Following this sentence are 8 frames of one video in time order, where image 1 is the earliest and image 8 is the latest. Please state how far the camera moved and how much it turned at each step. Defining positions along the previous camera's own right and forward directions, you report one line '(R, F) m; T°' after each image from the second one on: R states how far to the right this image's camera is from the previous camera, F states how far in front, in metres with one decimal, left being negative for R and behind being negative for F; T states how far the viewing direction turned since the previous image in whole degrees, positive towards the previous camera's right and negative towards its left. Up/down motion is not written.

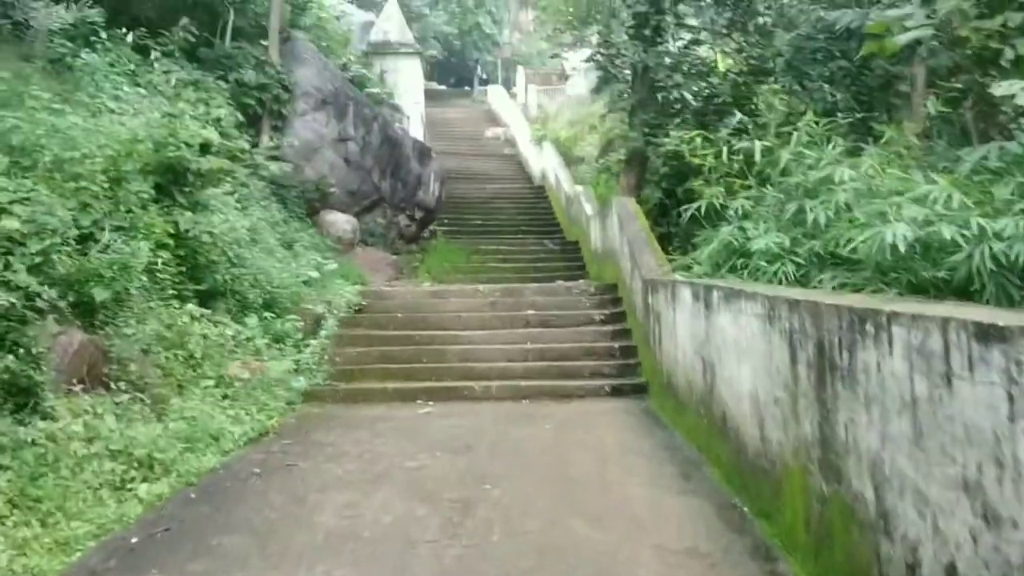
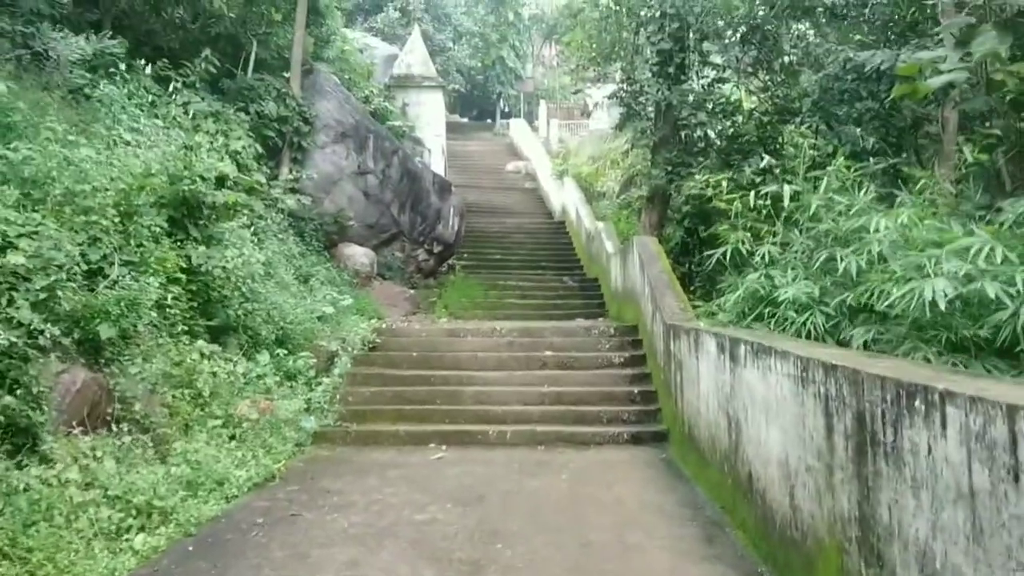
(0.0, +0.1) m; -1°
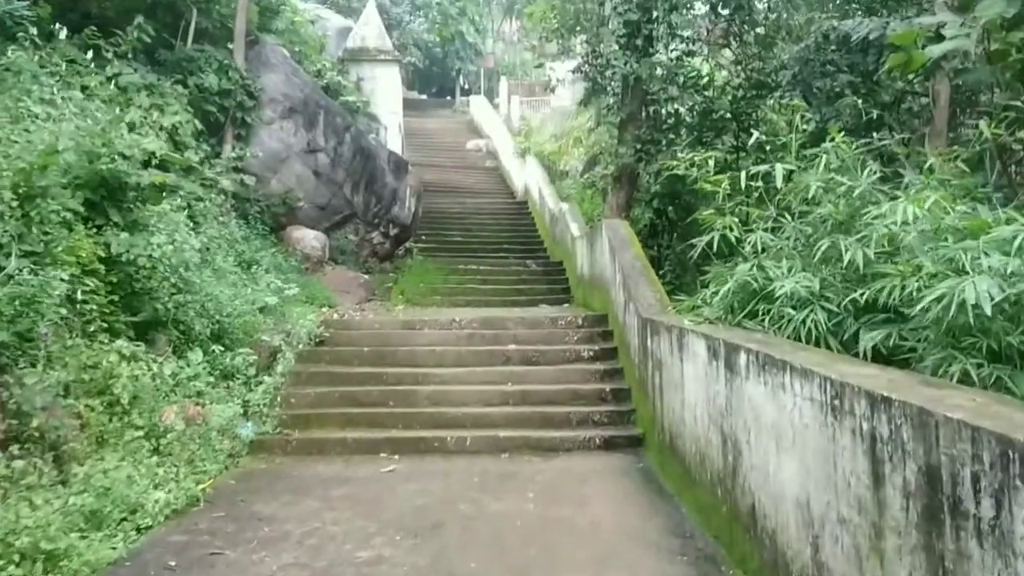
(0.0, +0.5) m; +2°
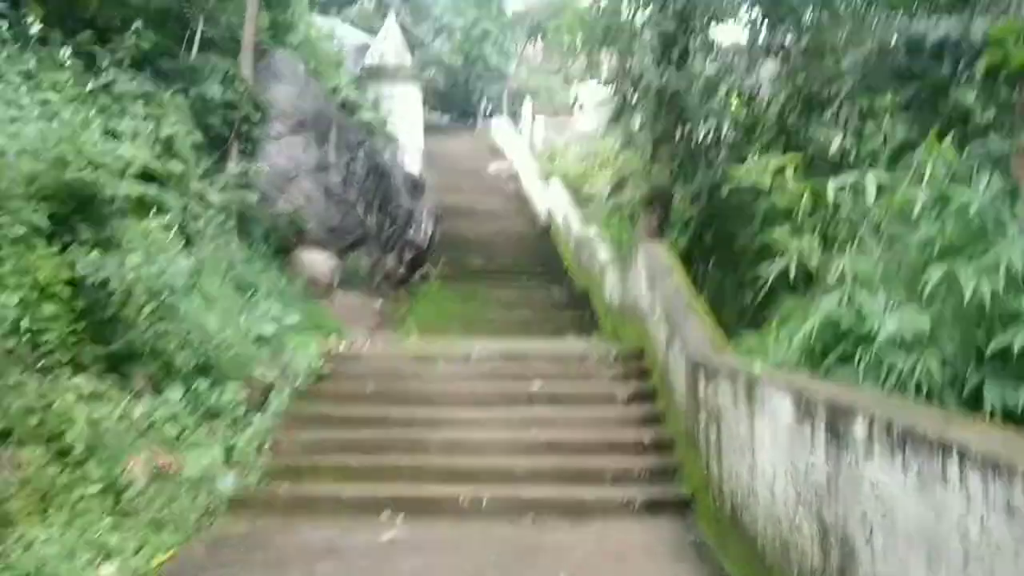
(0.0, +0.7) m; -1°
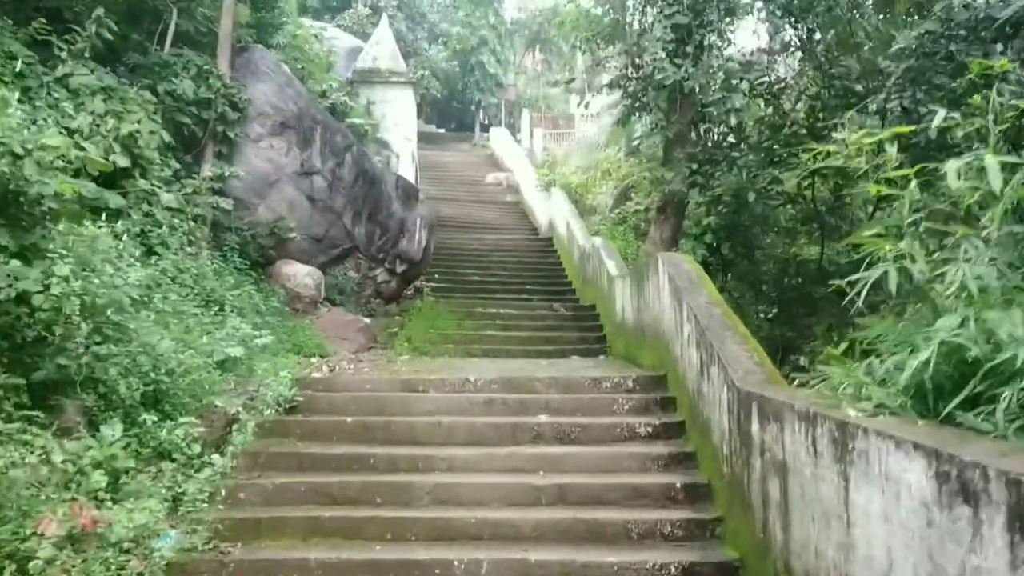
(0.0, +0.7) m; 0°
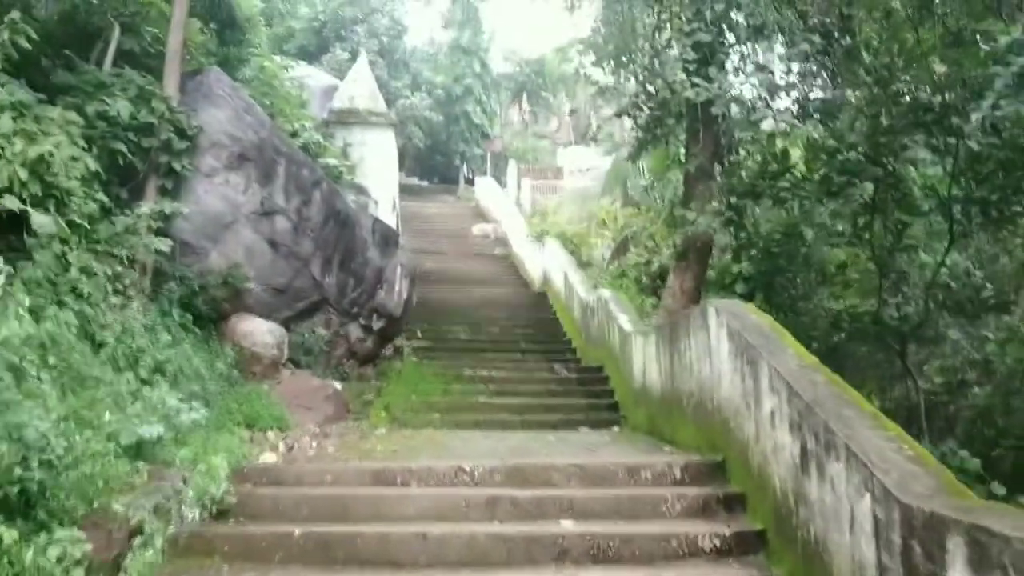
(-0.1, +1.2) m; +1°
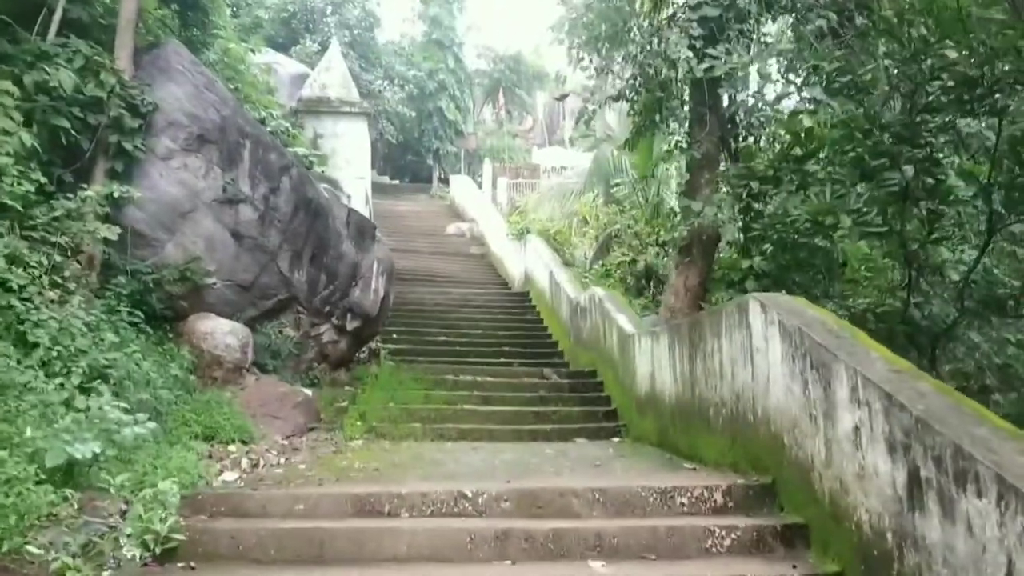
(-0.1, +0.6) m; +2°
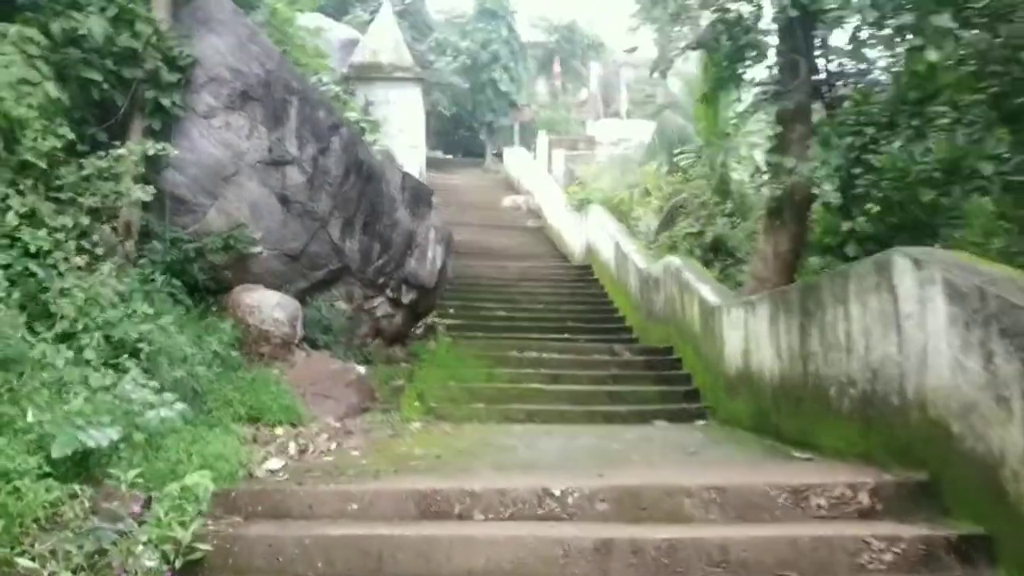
(-0.1, +0.6) m; -3°
